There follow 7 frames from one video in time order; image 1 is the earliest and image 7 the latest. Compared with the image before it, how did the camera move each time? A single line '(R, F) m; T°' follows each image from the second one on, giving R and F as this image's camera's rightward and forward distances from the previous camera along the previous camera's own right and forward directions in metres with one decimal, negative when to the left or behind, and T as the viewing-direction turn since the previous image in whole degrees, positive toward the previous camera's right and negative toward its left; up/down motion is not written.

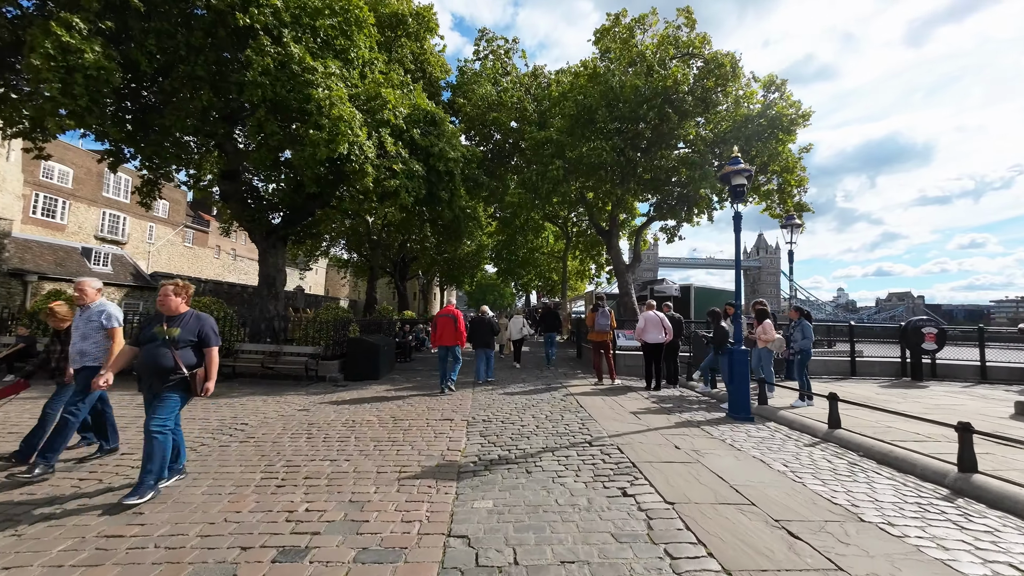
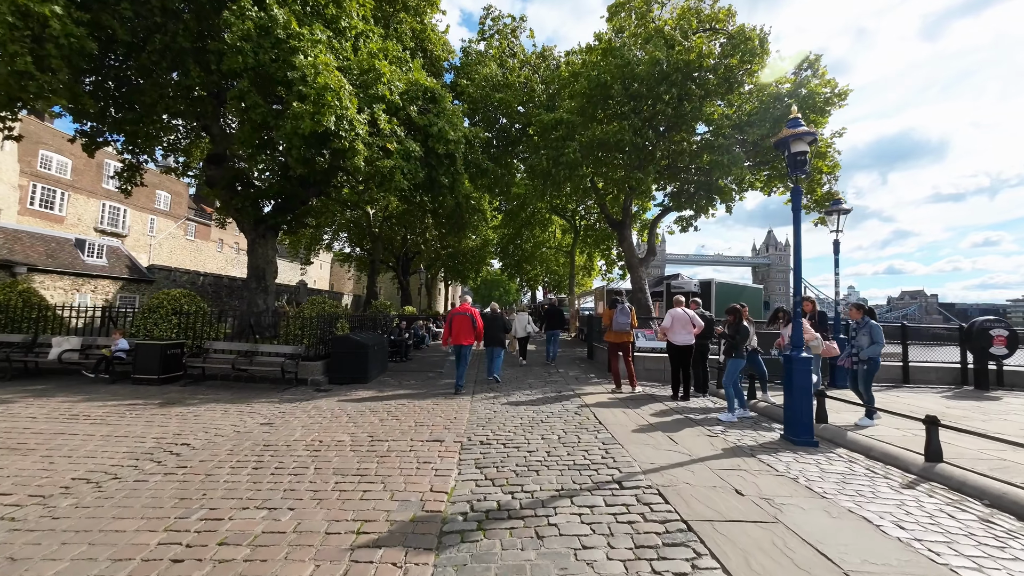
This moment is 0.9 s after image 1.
(0.0, +1.2) m; -1°
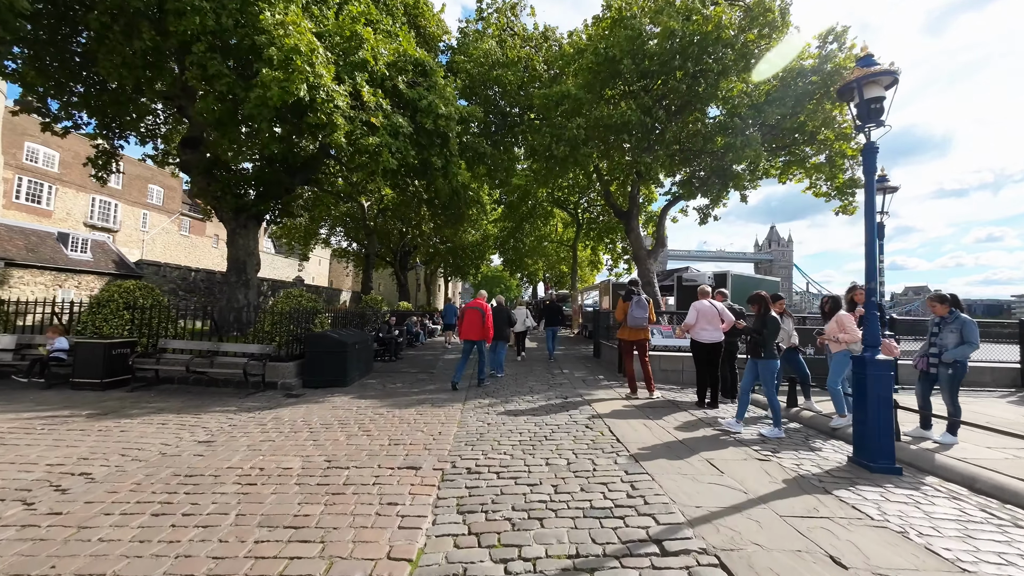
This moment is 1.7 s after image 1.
(+0.1, +1.1) m; 0°
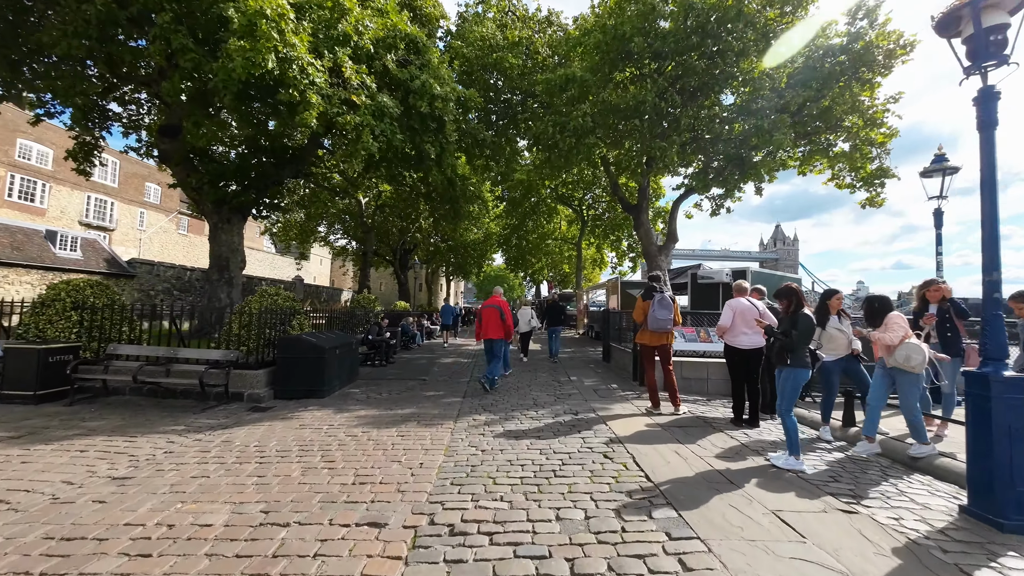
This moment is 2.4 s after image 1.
(0.0, +1.0) m; 0°
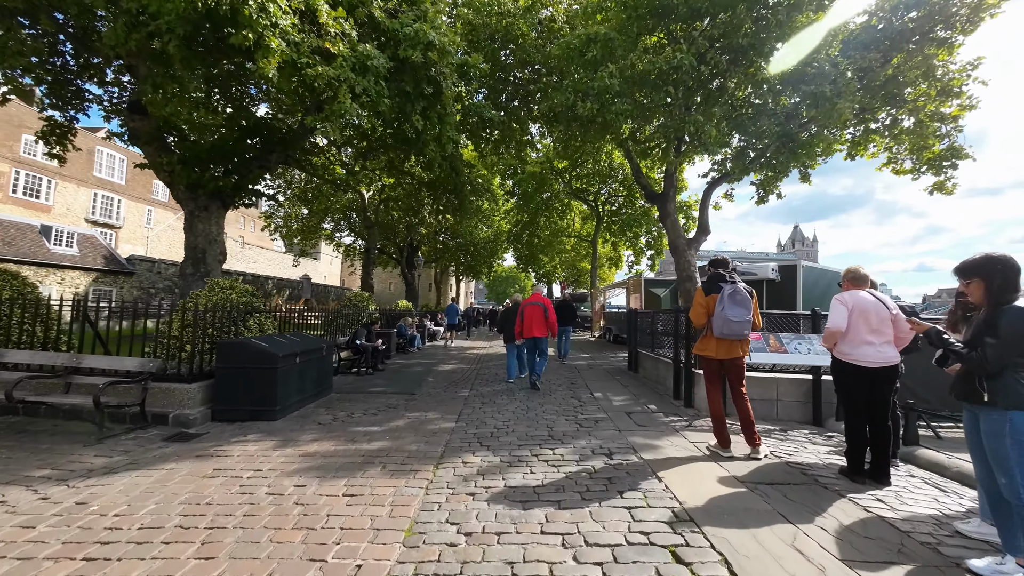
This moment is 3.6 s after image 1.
(0.0, +1.7) m; -2°
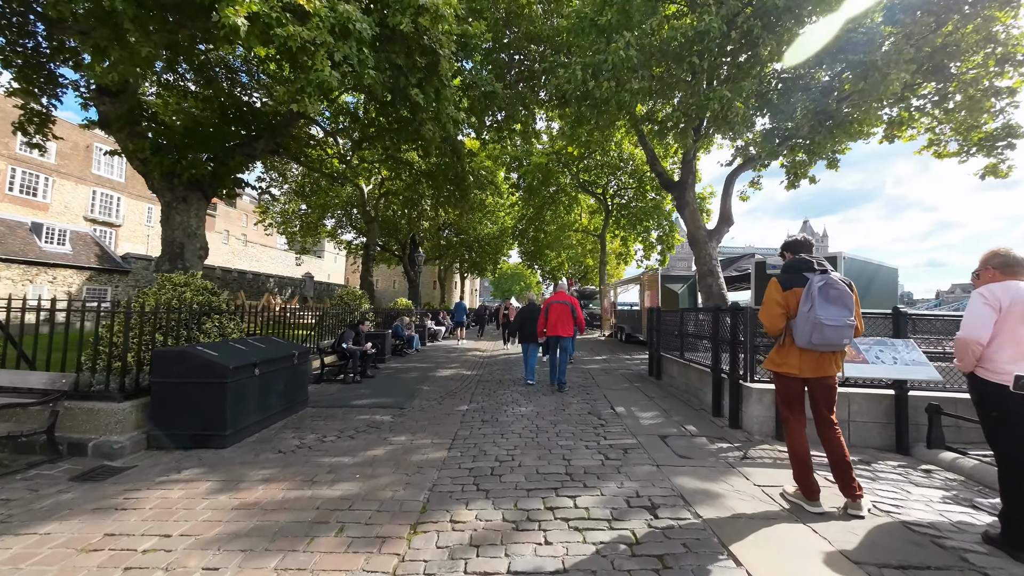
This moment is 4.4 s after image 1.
(0.0, +1.1) m; -1°
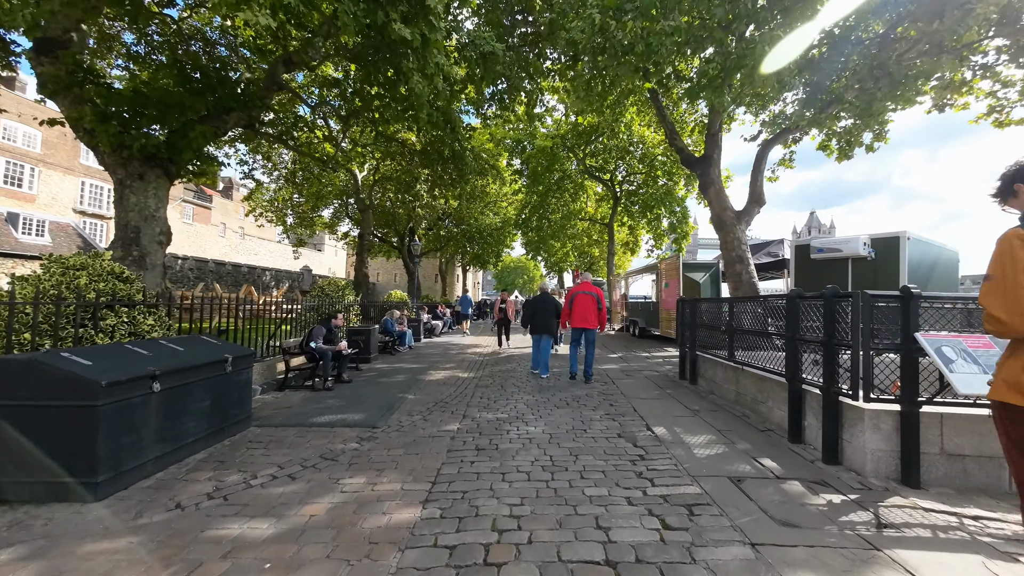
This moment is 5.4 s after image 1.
(0.0, +1.5) m; 0°
